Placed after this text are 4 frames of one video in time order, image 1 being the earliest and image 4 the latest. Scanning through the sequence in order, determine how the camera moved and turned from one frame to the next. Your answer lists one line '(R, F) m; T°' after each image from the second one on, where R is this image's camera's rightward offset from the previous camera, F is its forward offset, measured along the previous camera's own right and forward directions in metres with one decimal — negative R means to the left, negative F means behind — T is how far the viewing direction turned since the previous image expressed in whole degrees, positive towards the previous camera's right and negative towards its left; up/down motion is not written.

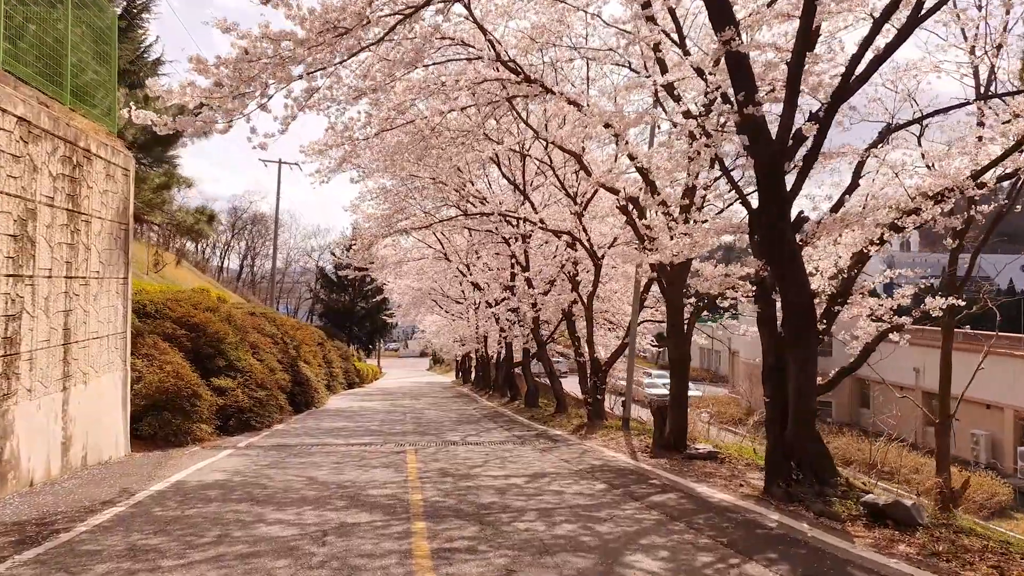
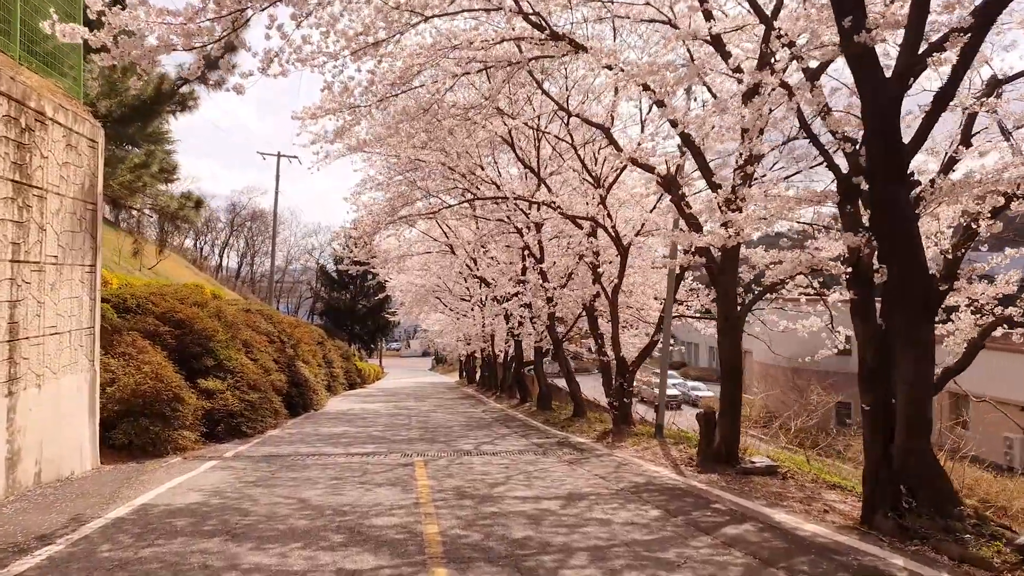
(-0.3, +1.4) m; 0°
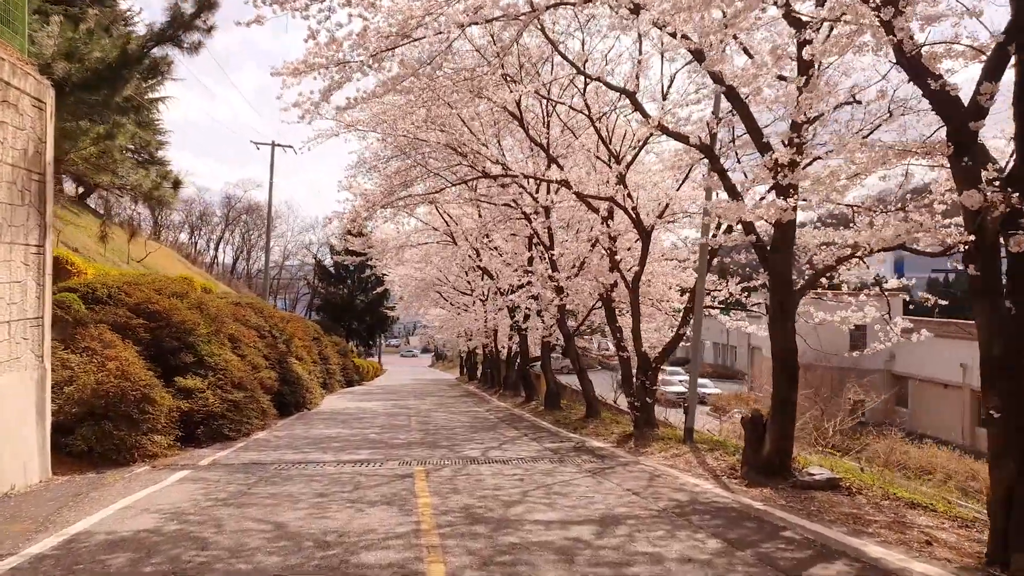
(-0.2, +1.3) m; 0°
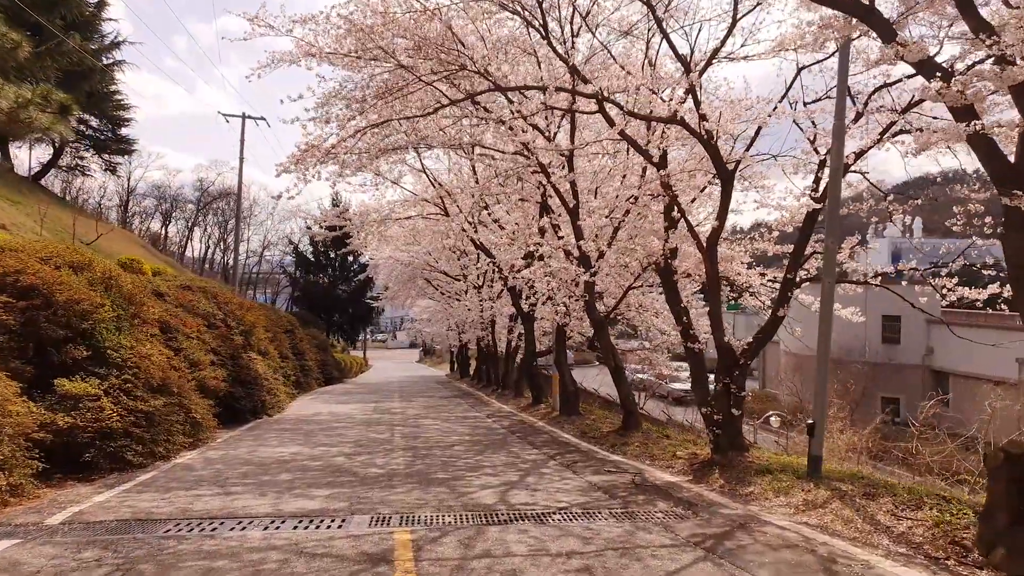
(-0.4, +3.7) m; +1°
